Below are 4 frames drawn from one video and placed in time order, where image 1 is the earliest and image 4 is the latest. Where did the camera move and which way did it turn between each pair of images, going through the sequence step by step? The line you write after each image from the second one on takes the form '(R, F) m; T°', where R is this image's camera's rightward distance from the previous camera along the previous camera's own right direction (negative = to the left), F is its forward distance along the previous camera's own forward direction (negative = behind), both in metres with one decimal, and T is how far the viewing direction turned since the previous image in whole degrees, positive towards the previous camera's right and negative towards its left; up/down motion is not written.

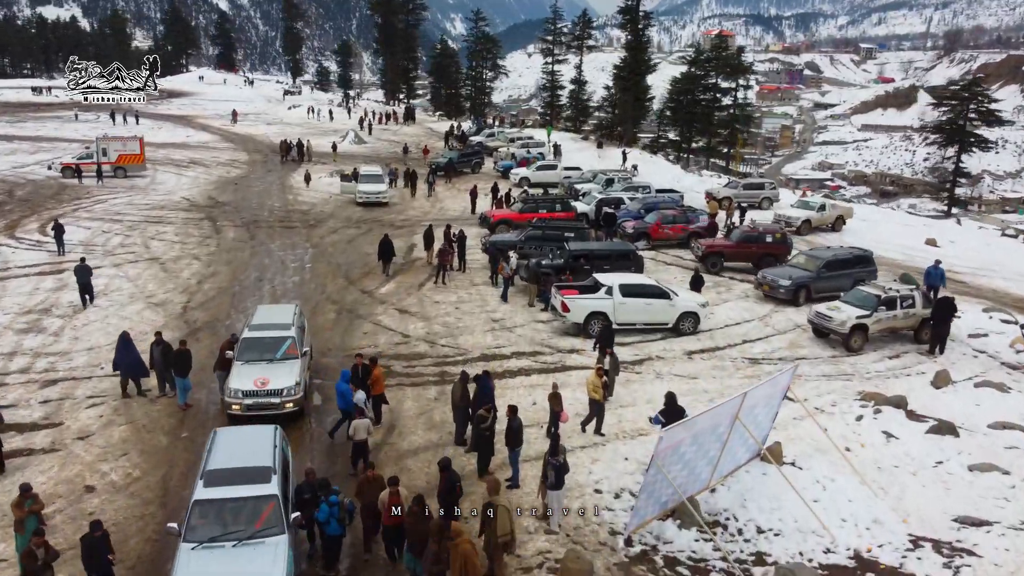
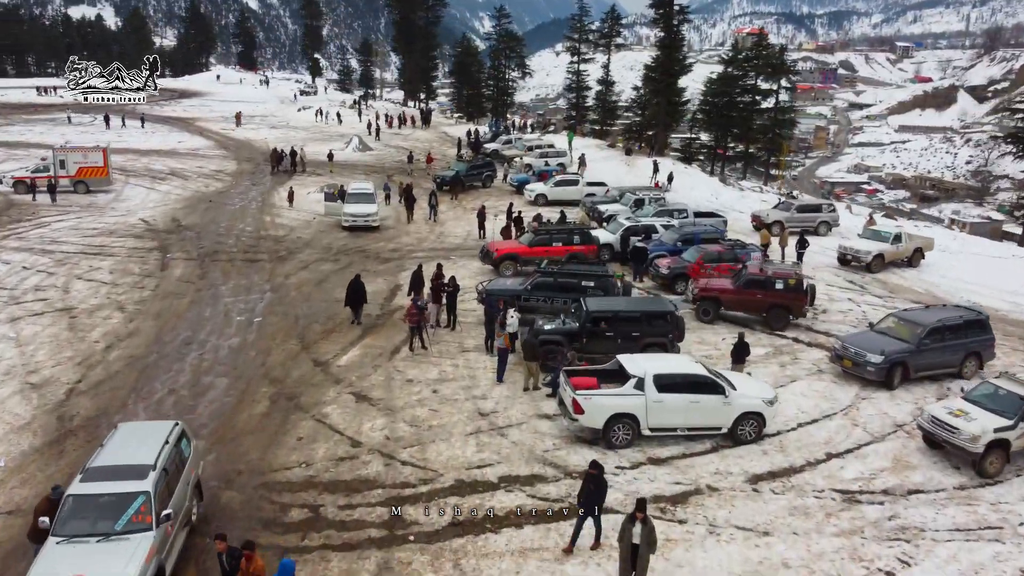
(+0.5, +5.1) m; -2°
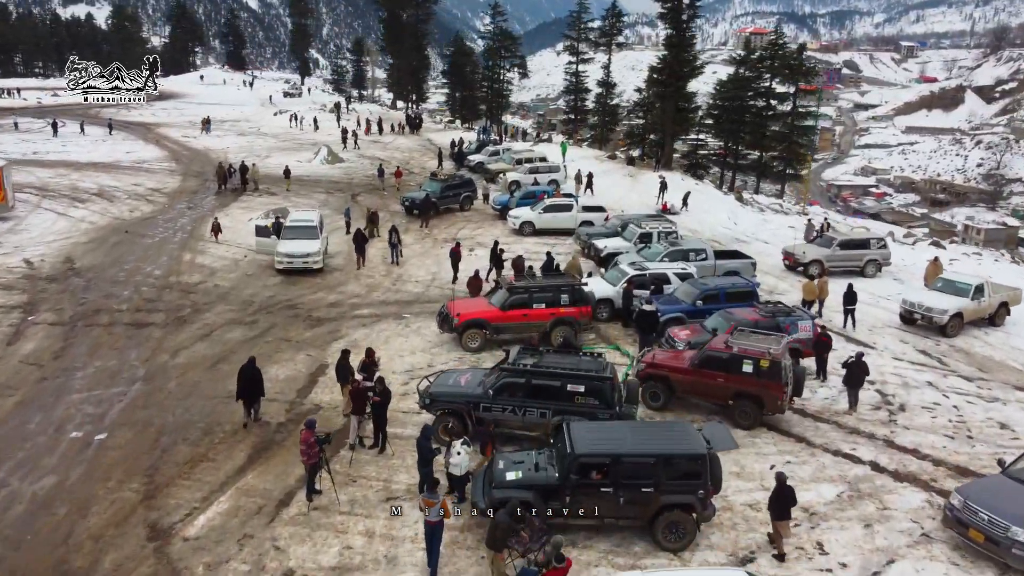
(+0.7, +5.8) m; 0°
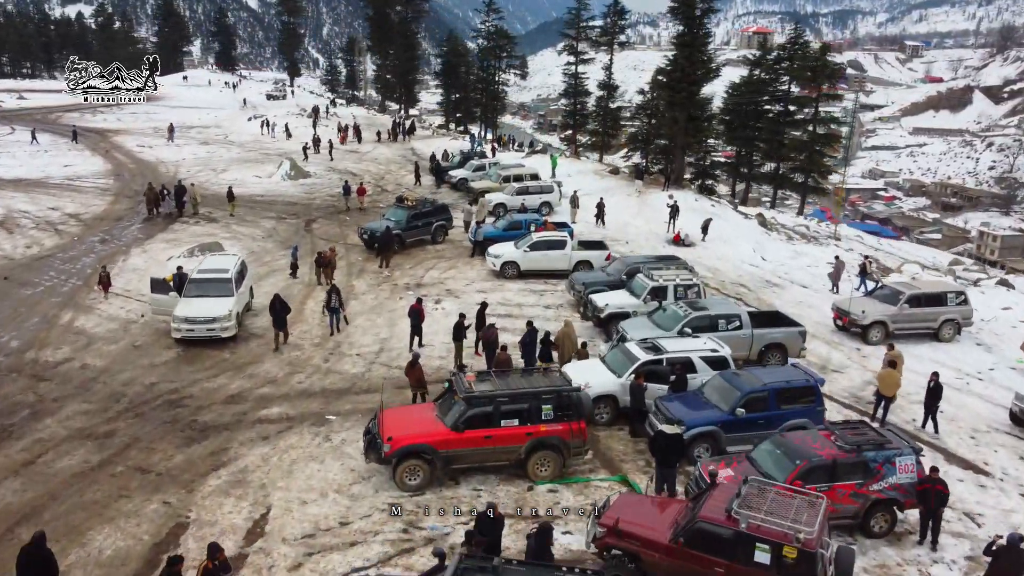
(+0.7, +5.7) m; 0°
